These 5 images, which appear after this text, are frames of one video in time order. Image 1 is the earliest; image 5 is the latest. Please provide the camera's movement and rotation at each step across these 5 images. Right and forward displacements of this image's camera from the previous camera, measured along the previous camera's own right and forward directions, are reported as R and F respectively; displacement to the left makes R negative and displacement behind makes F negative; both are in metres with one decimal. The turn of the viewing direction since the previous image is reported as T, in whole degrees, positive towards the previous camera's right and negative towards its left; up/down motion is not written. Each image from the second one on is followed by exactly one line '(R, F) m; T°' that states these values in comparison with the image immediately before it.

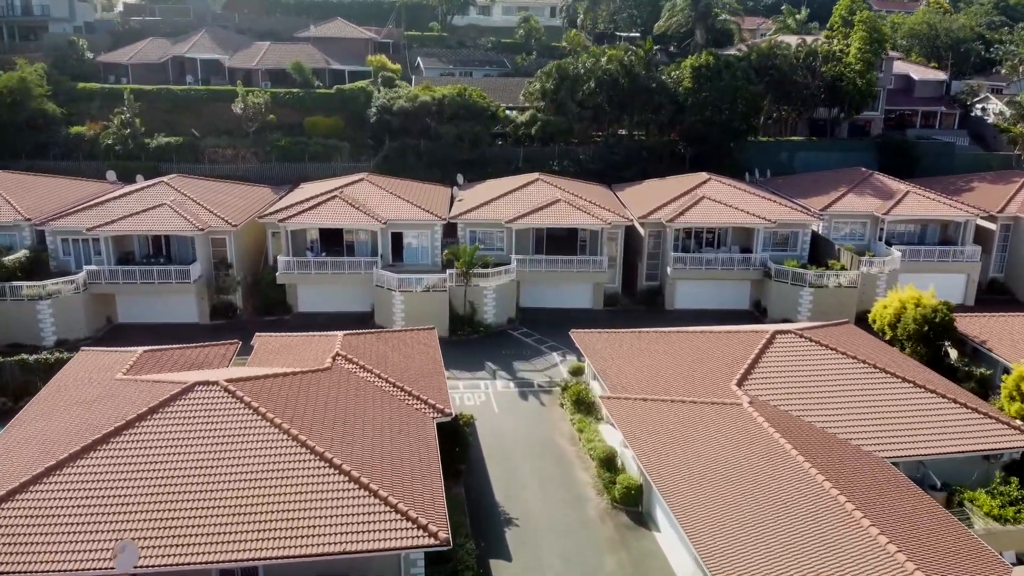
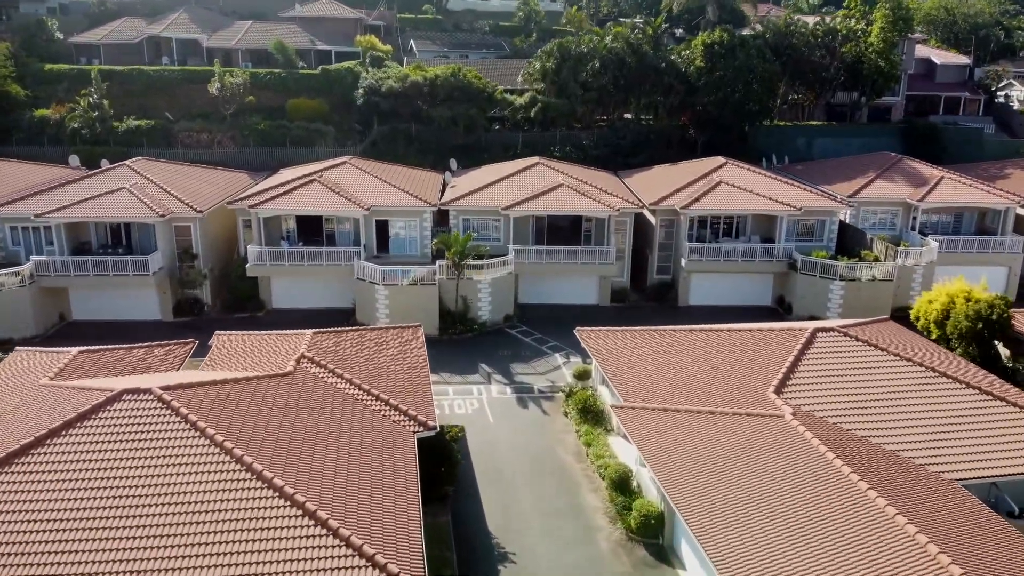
(+0.1, +3.9) m; 0°
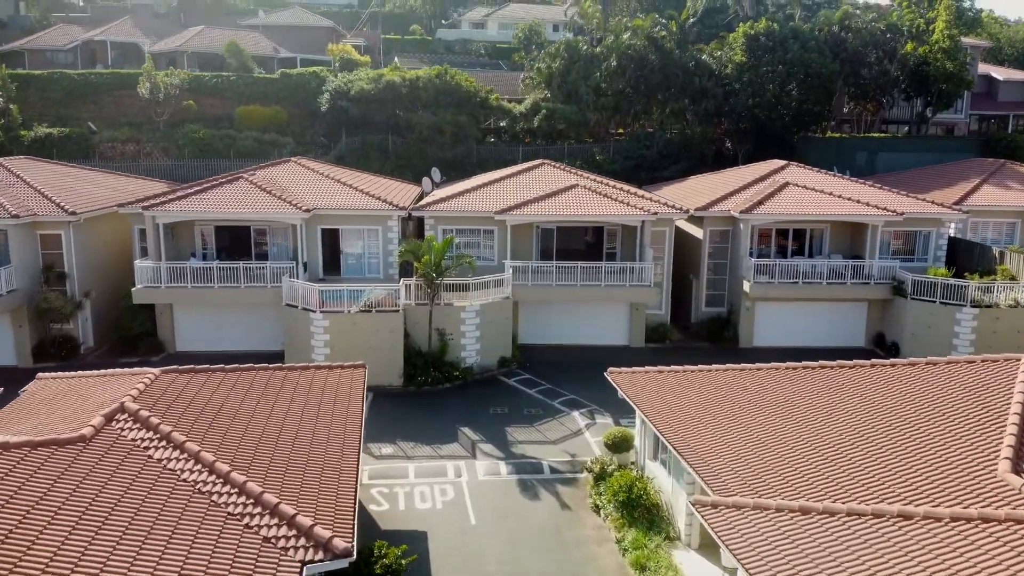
(+0.1, +10.1) m; 0°
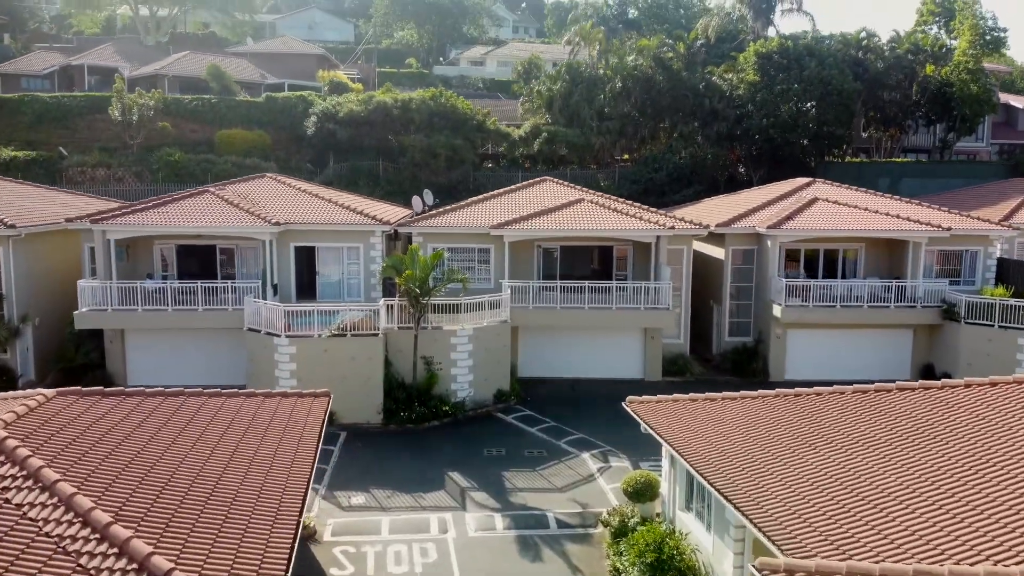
(0.0, +3.1) m; 0°
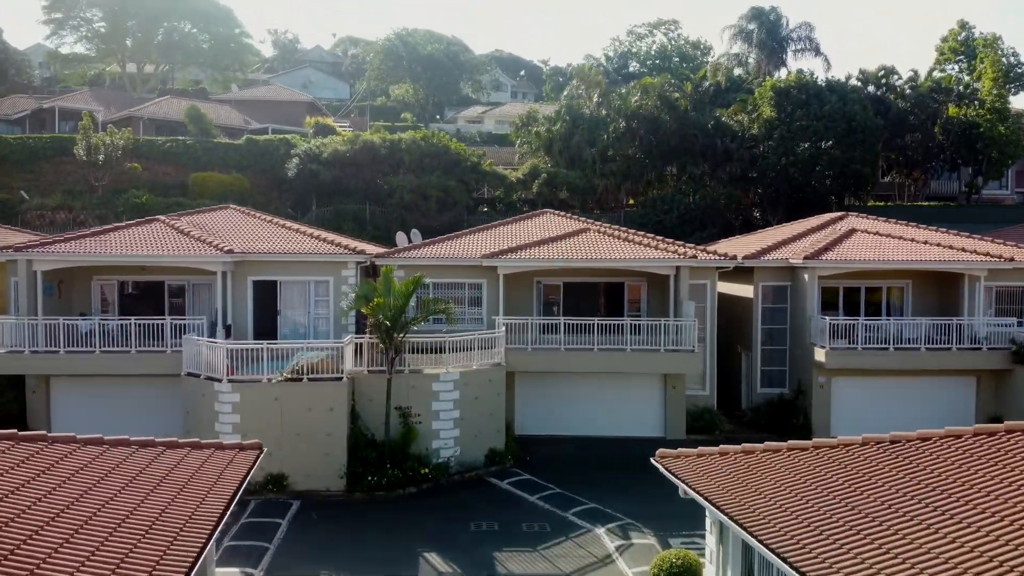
(+0.1, +3.4) m; 0°
